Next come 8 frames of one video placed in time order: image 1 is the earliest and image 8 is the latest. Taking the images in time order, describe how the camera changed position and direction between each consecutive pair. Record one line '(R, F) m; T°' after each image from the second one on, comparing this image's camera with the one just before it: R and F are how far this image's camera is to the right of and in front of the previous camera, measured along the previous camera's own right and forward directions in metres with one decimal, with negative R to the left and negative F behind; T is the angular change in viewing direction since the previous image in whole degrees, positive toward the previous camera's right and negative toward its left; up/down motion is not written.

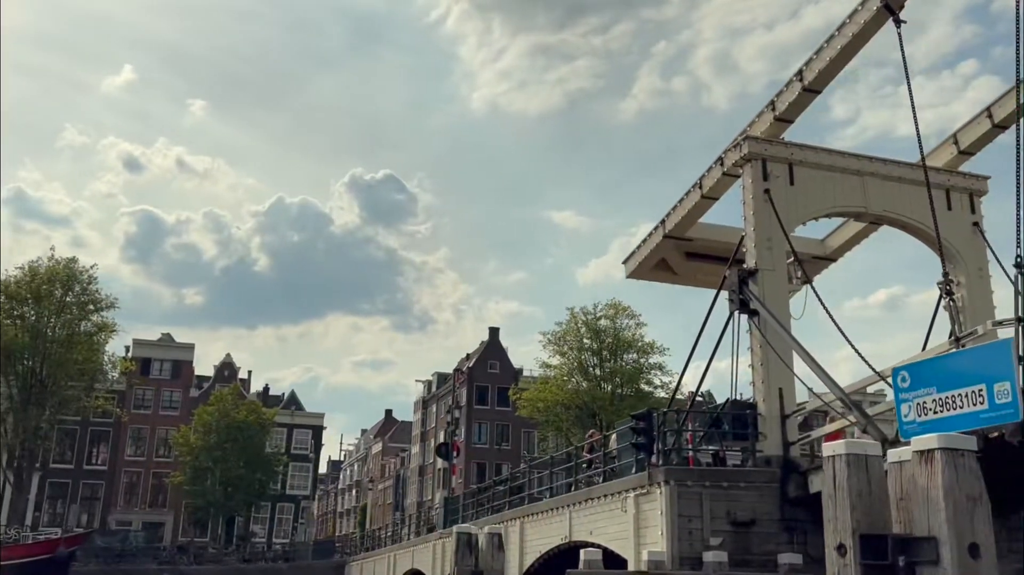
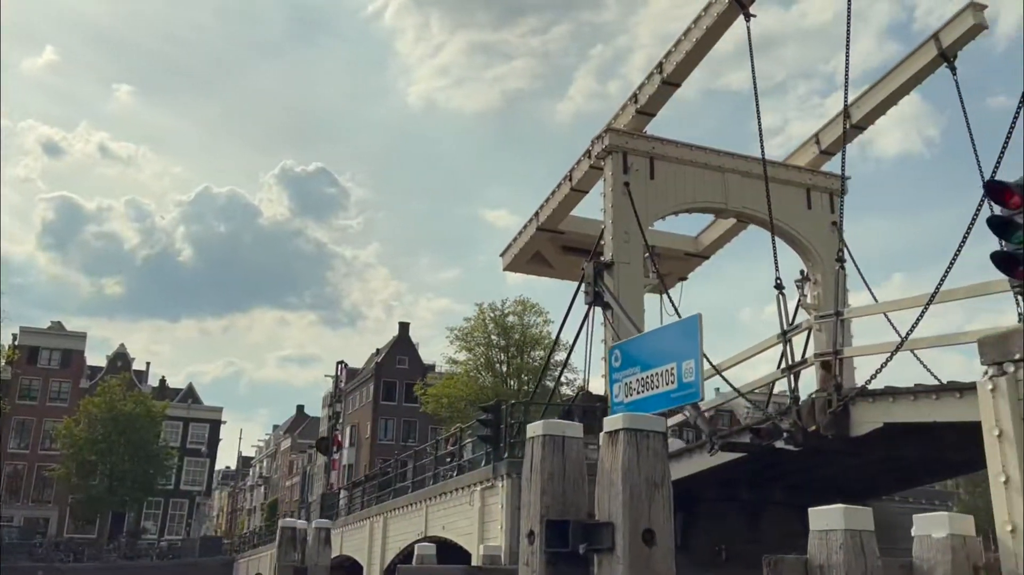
(+1.3, +0.3) m; +5°
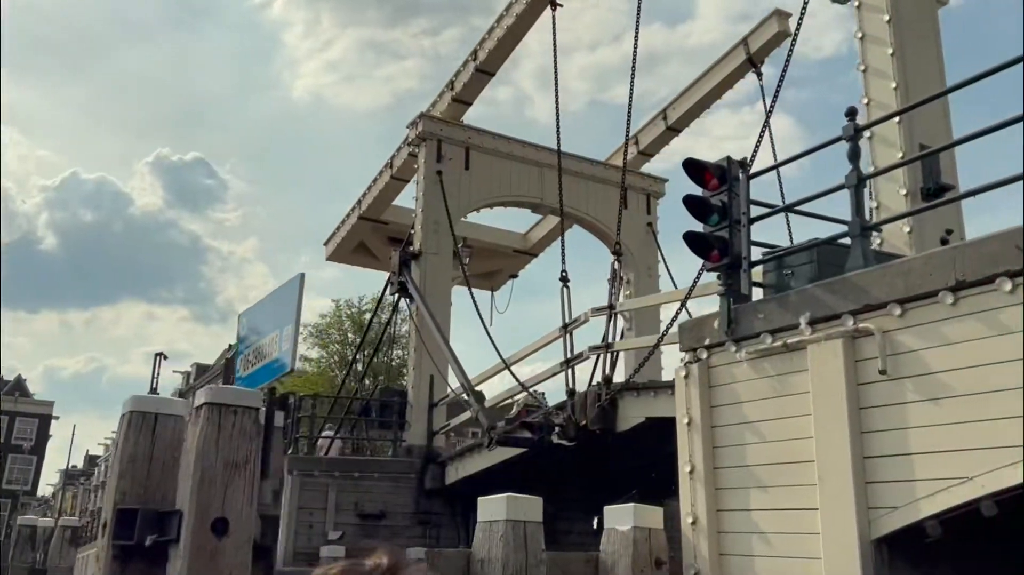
(+1.3, +0.4) m; +8°
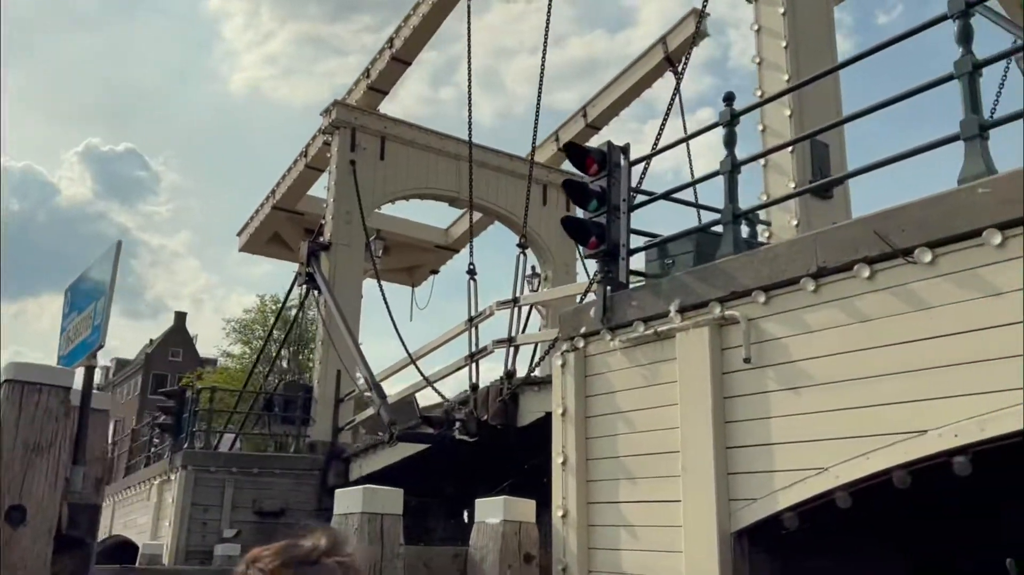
(+0.4, +0.2) m; +4°
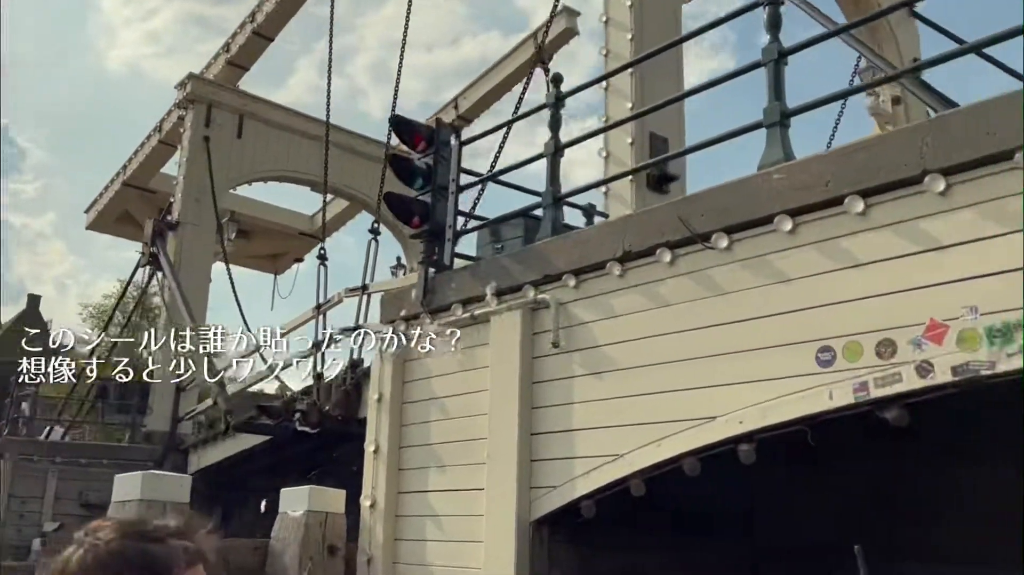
(+0.4, +0.2) m; +7°
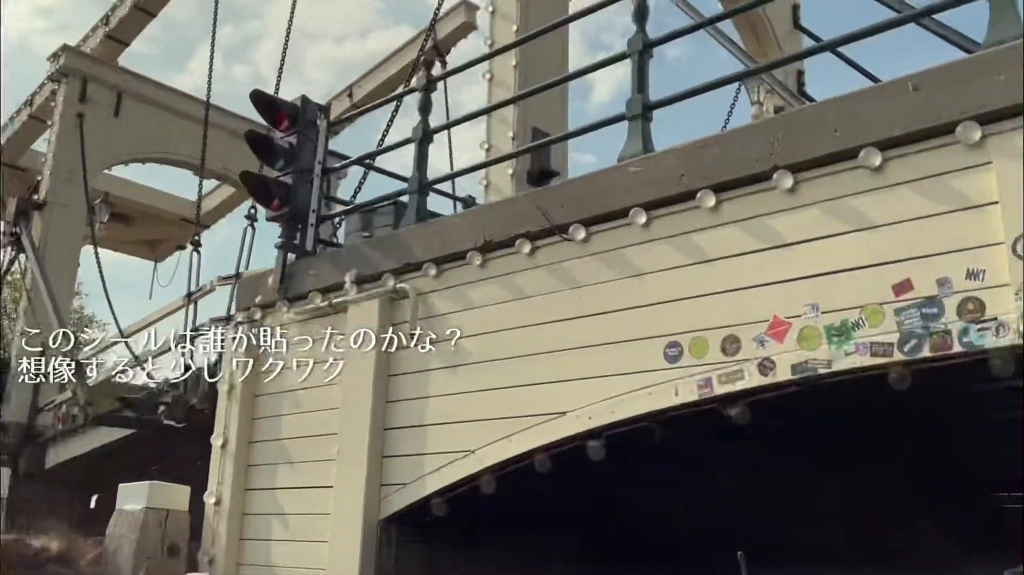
(+0.2, +0.1) m; +6°
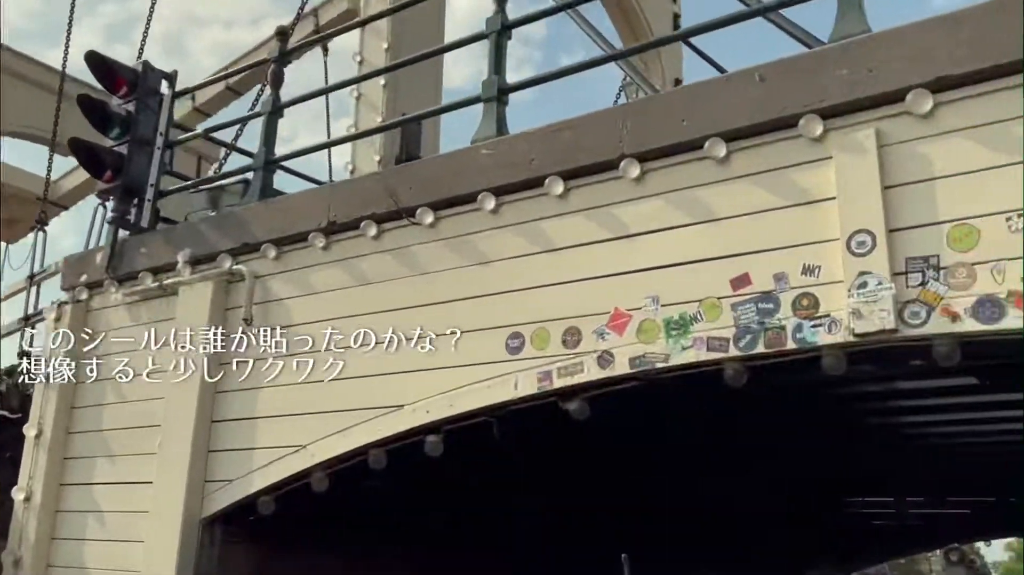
(+0.2, +0.2) m; +7°
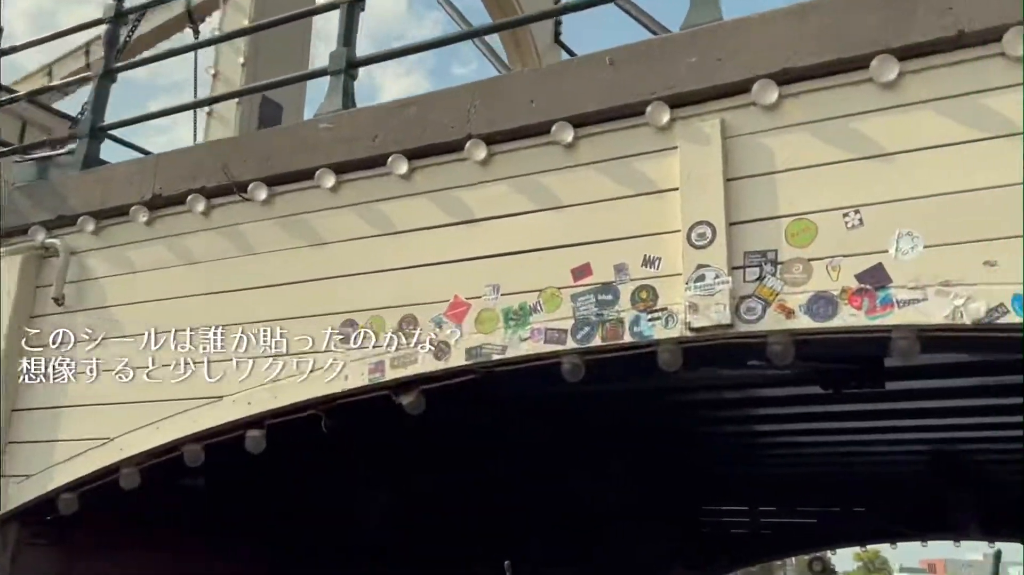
(+0.2, +0.2) m; +7°
